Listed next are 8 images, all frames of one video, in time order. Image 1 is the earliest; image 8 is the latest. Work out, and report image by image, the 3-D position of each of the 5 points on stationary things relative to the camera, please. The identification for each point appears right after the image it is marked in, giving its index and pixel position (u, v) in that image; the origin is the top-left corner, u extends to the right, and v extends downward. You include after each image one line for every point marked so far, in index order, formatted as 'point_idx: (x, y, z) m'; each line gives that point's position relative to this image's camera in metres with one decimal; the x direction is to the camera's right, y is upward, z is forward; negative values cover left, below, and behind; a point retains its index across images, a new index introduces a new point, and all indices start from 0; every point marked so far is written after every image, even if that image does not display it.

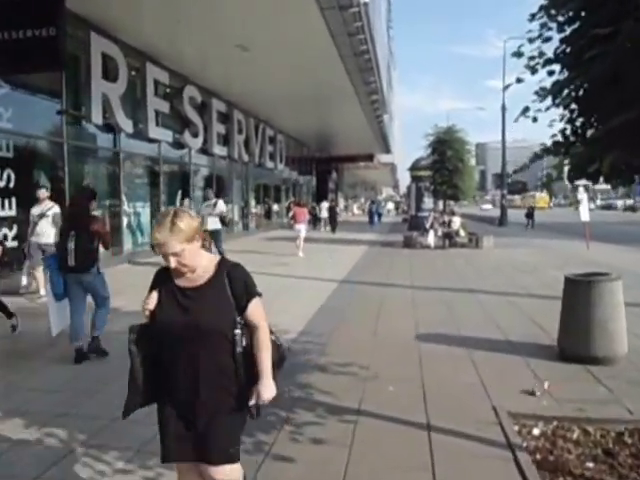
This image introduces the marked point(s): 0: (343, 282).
0: (+0.6, -0.9, +13.3) m
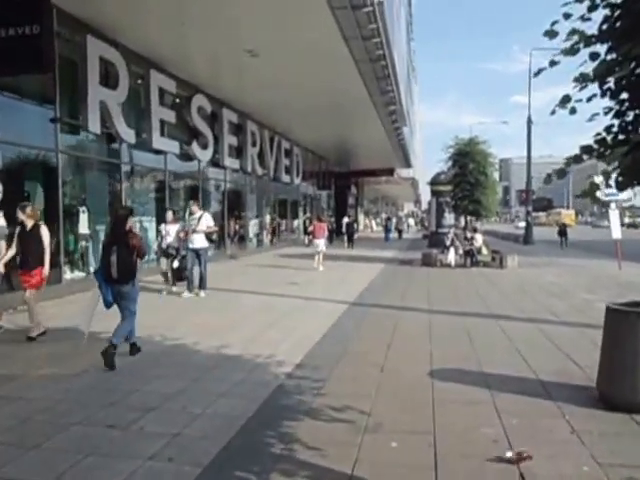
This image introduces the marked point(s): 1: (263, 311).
0: (+0.7, -1.3, +12.3) m
1: (-1.1, -1.3, +11.3) m
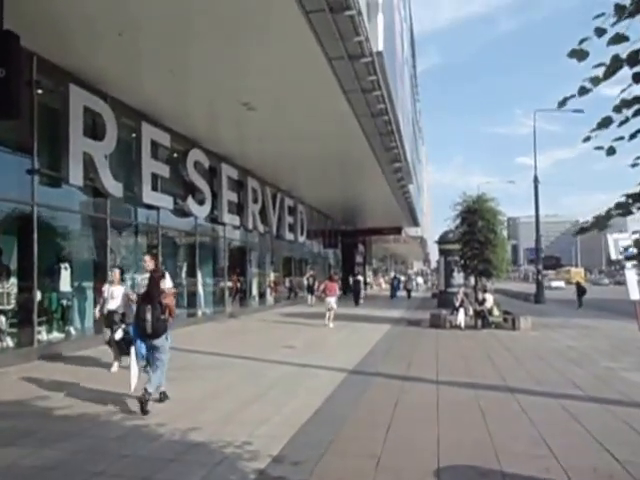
0: (+0.6, -2.4, +11.0) m
1: (-1.2, -2.4, +10.0) m
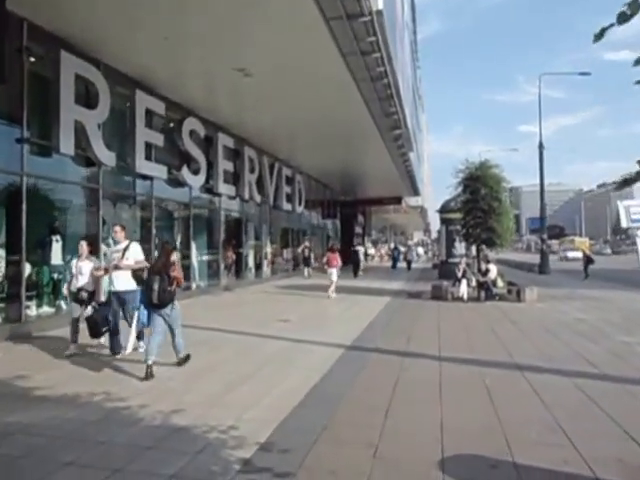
0: (+0.6, -1.9, +10.5) m
1: (-1.3, -1.9, +9.5) m
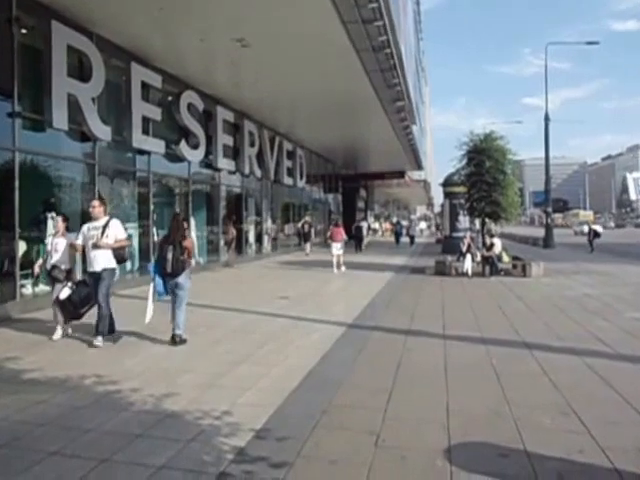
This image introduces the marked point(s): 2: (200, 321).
0: (+0.6, -1.5, +10.2) m
1: (-1.3, -1.5, +9.2) m
2: (-2.2, -1.4, +10.7) m
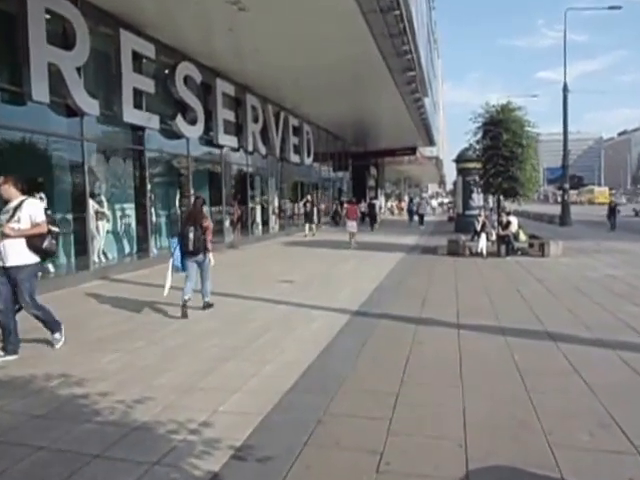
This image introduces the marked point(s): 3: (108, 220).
0: (+0.6, -1.1, +9.3) m
1: (-1.2, -1.2, +8.4) m
2: (-2.1, -1.1, +9.9) m
3: (-5.5, +0.5, +15.5) m
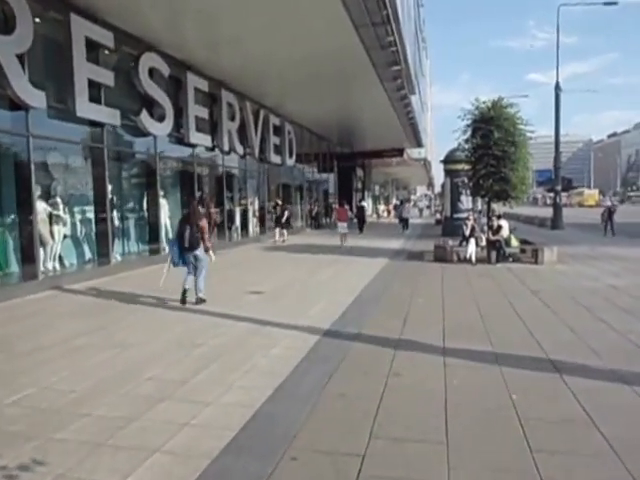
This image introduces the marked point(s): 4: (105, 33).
0: (+0.2, -1.3, +8.1) m
1: (-1.7, -1.4, +7.1) m
2: (-2.6, -1.3, +8.6) m
3: (-6.1, +0.4, +14.1) m
4: (-5.3, +5.2, +14.8) m
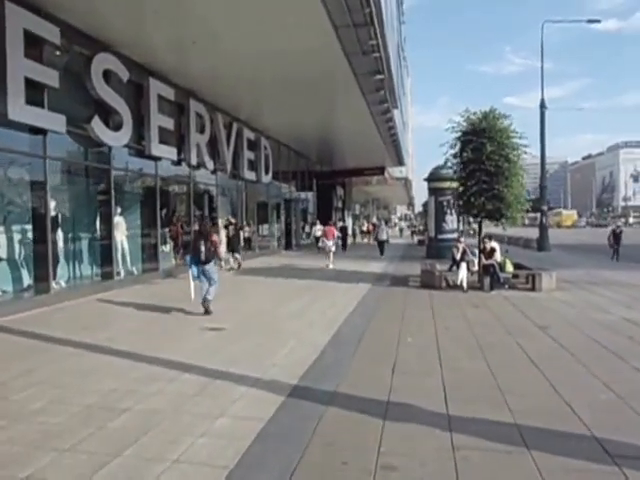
0: (-0.2, -1.6, +6.3) m
1: (-2.0, -1.6, +5.3) m
2: (-3.0, -1.6, +6.7) m
3: (-6.6, -0.1, +12.2) m
4: (-5.9, +4.7, +13.1) m
